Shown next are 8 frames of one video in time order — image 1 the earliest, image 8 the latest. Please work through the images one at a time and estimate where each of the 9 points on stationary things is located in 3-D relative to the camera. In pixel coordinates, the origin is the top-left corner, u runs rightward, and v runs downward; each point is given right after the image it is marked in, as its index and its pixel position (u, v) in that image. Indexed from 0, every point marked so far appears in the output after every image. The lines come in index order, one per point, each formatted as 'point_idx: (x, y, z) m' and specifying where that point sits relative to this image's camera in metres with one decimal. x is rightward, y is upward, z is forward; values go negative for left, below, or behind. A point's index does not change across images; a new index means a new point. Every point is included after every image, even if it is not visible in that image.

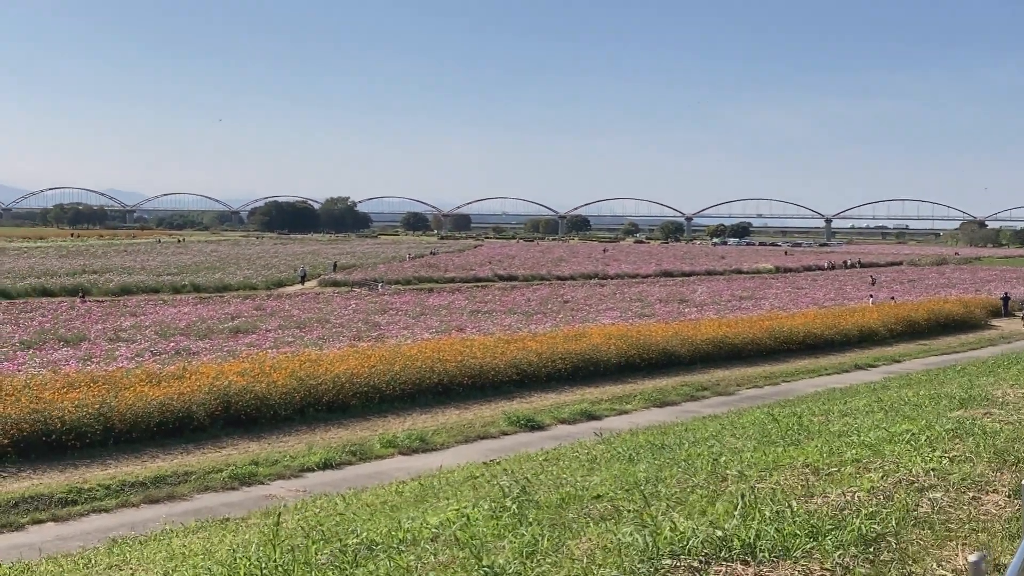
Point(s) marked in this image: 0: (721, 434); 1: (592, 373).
0: (+2.2, -1.6, +8.1) m
1: (+1.7, -1.8, +15.7) m
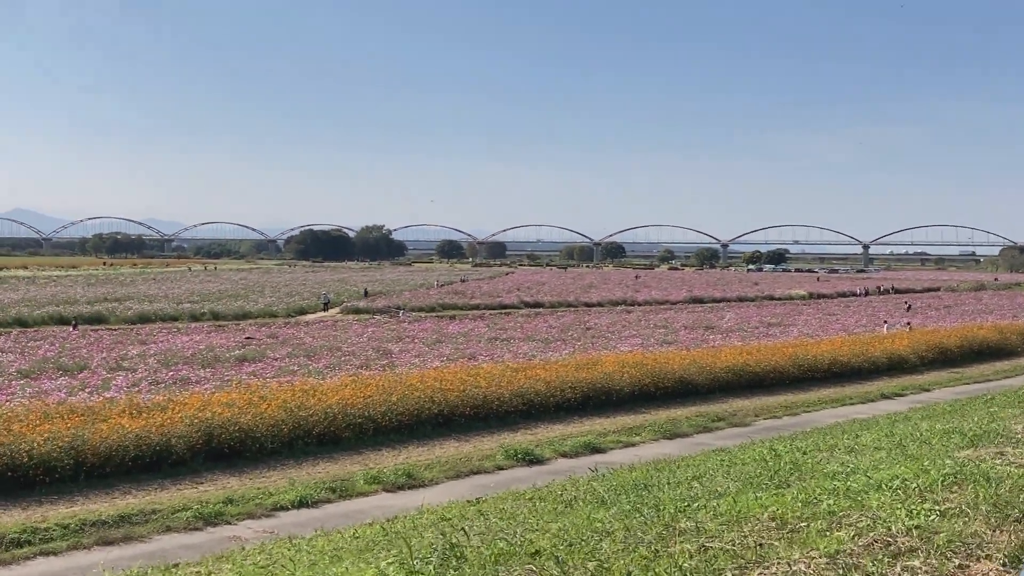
0: (+1.9, -1.8, +7.3) m
1: (+1.8, -2.3, +14.9) m
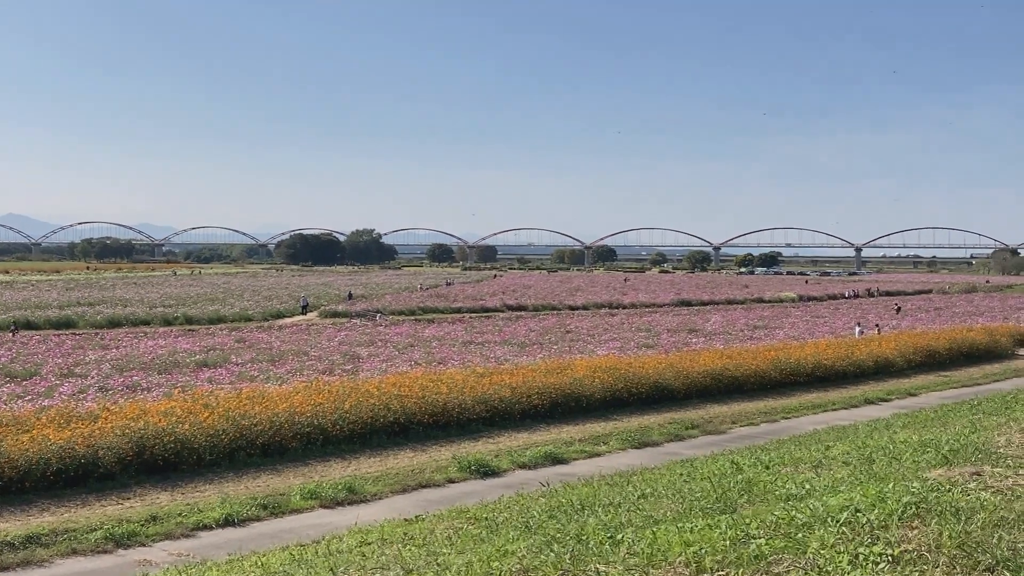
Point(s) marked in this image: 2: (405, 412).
0: (+1.3, -1.7, +6.5) m
1: (+1.1, -2.3, +14.1) m
2: (-1.8, -2.1, +12.8) m
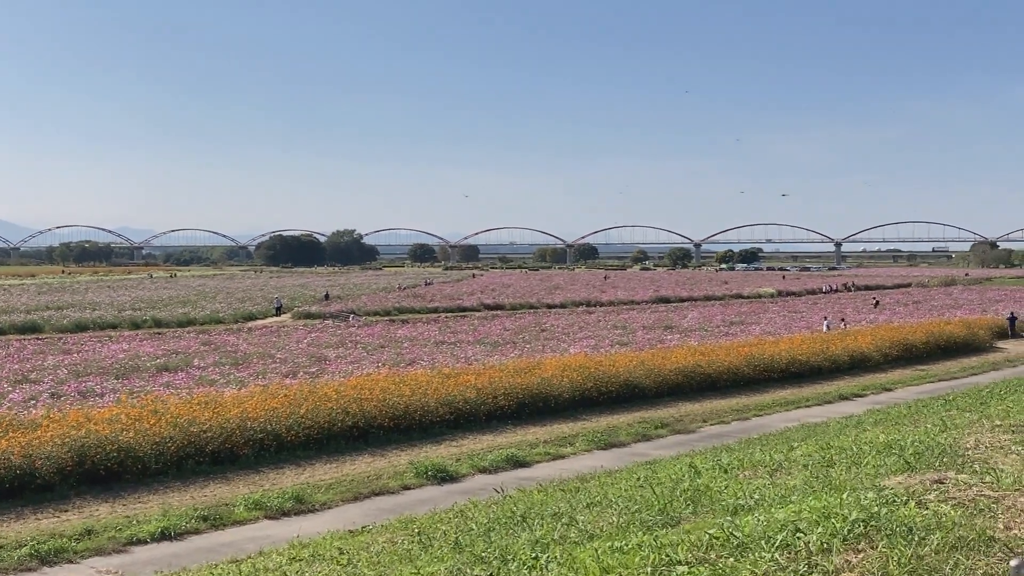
0: (+0.8, -1.7, +6.1) m
1: (+0.5, -2.2, +13.7) m
2: (-2.4, -2.1, +12.3) m
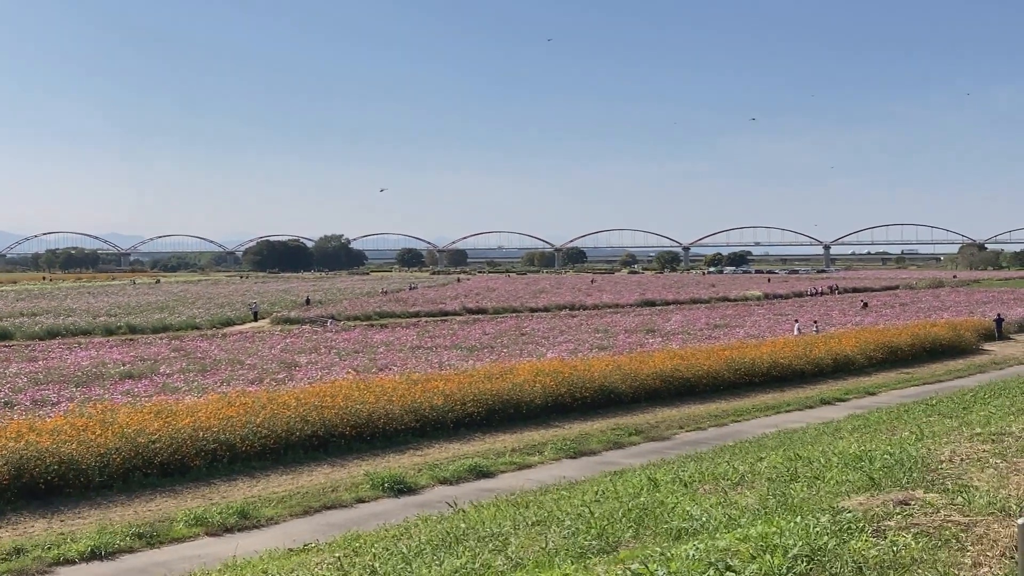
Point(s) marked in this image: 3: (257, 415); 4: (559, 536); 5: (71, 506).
0: (+0.4, -1.7, +5.6) m
1: (0.0, -2.3, +13.2) m
2: (-2.9, -2.1, +11.8) m
3: (-4.0, -2.0, +11.8) m
4: (+0.3, -1.4, +4.3) m
5: (-5.7, -2.8, +9.8) m
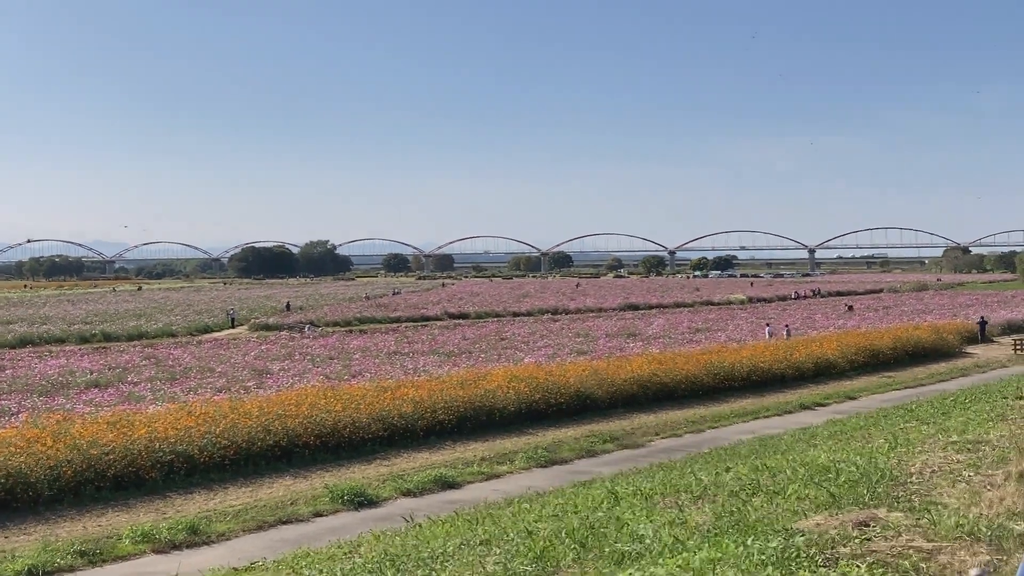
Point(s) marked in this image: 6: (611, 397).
0: (0.0, -1.7, +5.2) m
1: (-0.5, -2.3, +12.8) m
2: (-3.4, -2.2, +11.3) m
3: (-4.4, -2.1, +11.3) m
4: (-0.1, -1.4, +4.0) m
5: (-6.1, -2.9, +9.3) m
6: (+1.9, -2.0, +14.0) m
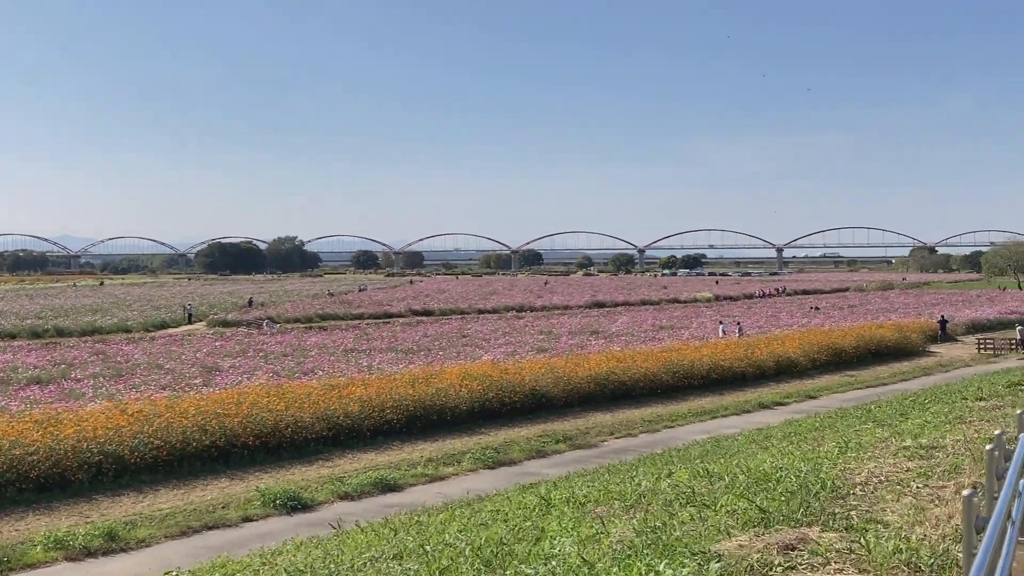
0: (-0.5, -1.6, +4.8) m
1: (-1.3, -2.2, +12.3) m
2: (-4.1, -2.1, +10.8) m
3: (-5.2, -1.9, +10.7) m
4: (-0.5, -1.4, +3.5) m
5: (-6.8, -2.8, +8.6) m
6: (+1.0, -2.0, +13.6) m
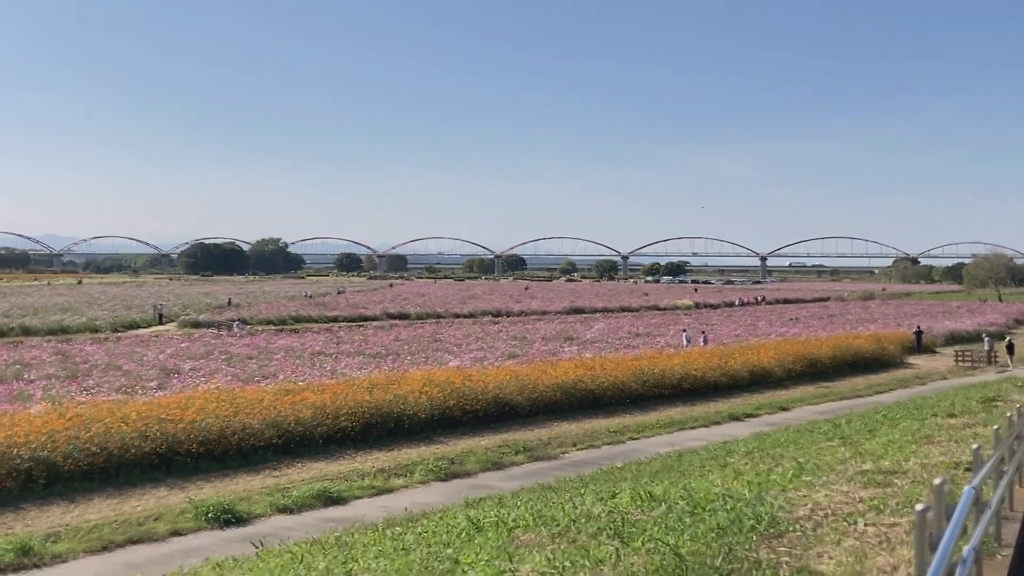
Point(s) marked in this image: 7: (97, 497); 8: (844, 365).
0: (-0.9, -1.6, +4.3) m
1: (-1.9, -2.3, +11.8) m
2: (-4.7, -2.1, +10.2) m
3: (-5.8, -1.9, +10.1) m
4: (-1.0, -1.4, +3.0) m
5: (-7.4, -2.7, +8.0) m
6: (+0.4, -2.0, +13.2) m
7: (-5.2, -2.6, +9.3) m
8: (+8.6, -2.0, +19.4) m
